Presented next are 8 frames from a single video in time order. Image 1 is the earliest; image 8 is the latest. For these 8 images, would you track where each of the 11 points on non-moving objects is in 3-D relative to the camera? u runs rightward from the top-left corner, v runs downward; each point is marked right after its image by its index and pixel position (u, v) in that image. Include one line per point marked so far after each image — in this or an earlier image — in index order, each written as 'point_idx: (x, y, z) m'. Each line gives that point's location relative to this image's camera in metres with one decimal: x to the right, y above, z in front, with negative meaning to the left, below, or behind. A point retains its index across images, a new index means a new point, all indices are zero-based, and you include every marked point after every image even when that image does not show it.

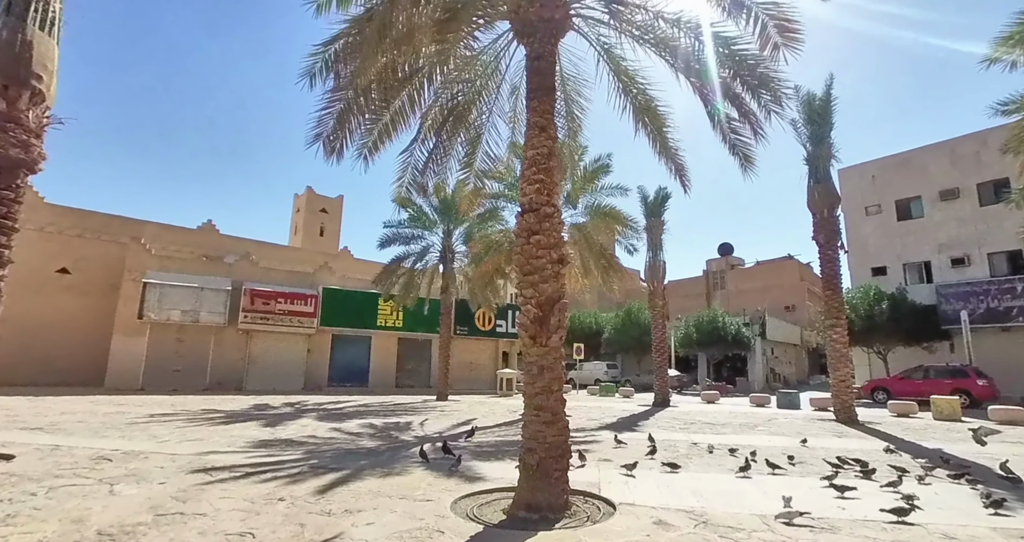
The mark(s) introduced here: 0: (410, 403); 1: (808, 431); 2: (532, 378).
0: (-3.6, -4.7, +18.4) m
1: (+6.9, -3.7, +11.9) m
2: (+0.2, -1.1, +5.1) m
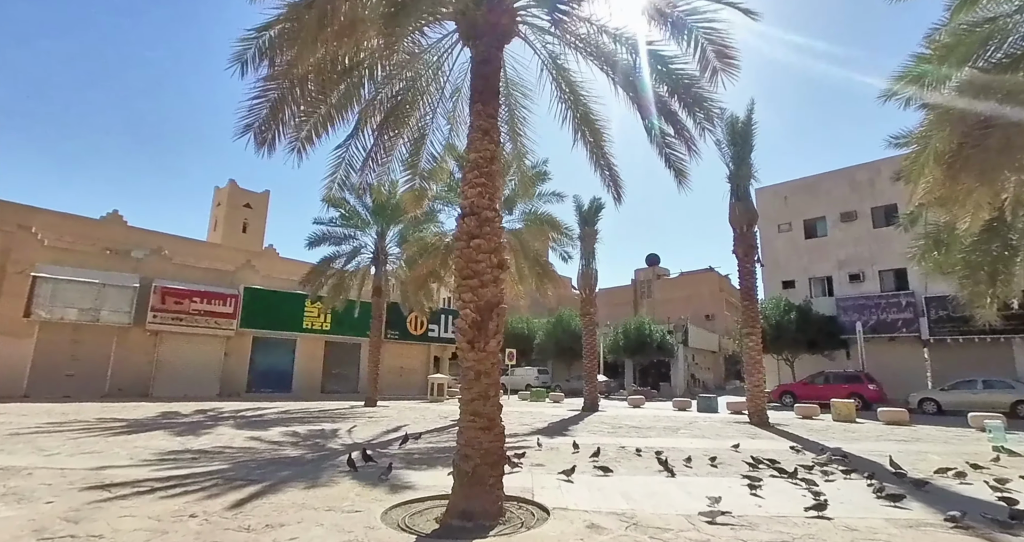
0: (-6.0, -4.7, +17.7) m
1: (+5.2, -4.0, +12.6) m
2: (-0.4, -1.1, +5.1) m
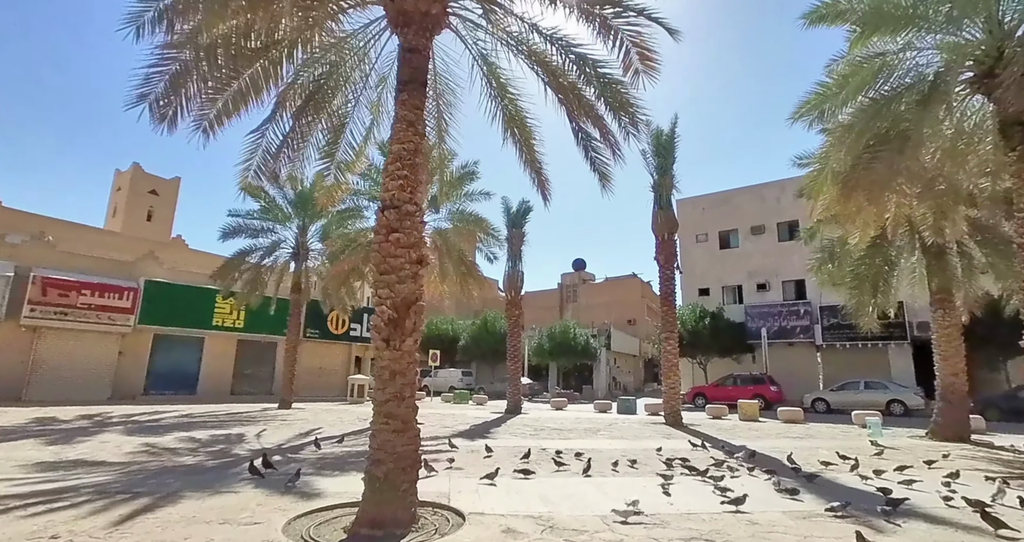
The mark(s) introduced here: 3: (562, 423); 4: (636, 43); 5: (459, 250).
0: (-8.5, -4.6, +16.5) m
1: (+3.3, -4.1, +13.1) m
2: (-1.2, -1.1, +4.8) m
3: (+1.5, -4.7, +15.9) m
4: (+1.3, +2.4, +5.4) m
5: (-1.7, +0.6, +16.1) m
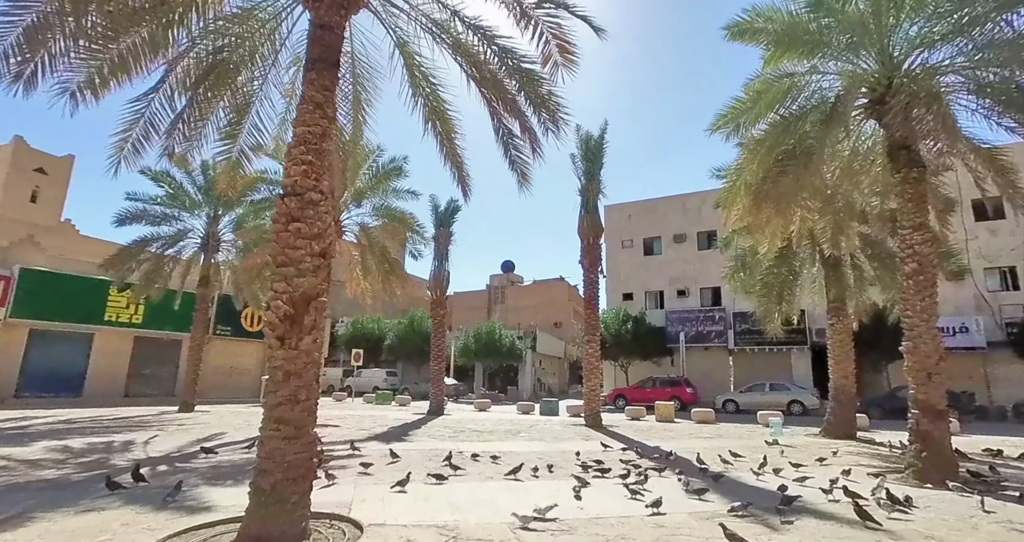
0: (-10.9, -4.3, +15.1) m
1: (+1.3, -4.2, +13.2) m
2: (-2.0, -1.0, +4.4) m
3: (-0.8, -4.7, +15.7) m
4: (+0.5, +2.4, +5.4) m
5: (-3.9, +0.7, +15.5) m
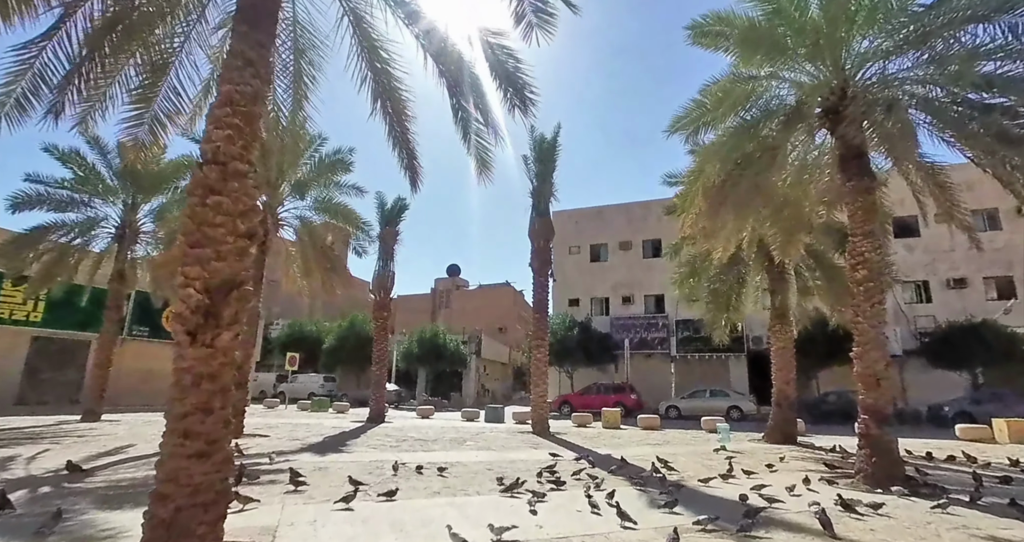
0: (-12.3, -4.0, +13.2) m
1: (0.0, -4.2, +12.6) m
2: (-2.3, -0.8, +3.6) m
3: (-2.4, -4.7, +15.0) m
4: (+0.2, +2.4, +4.9) m
5: (-5.3, +0.8, +14.5) m
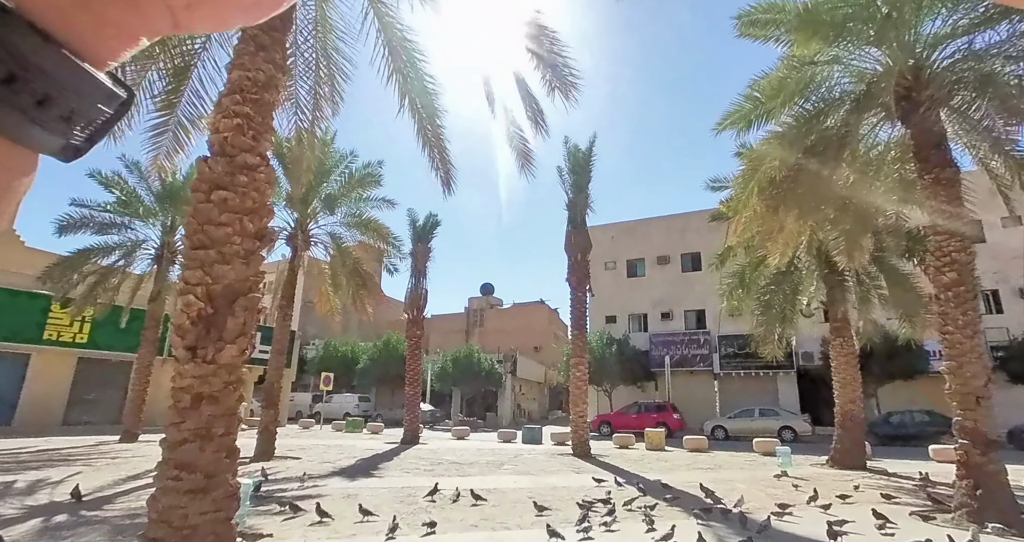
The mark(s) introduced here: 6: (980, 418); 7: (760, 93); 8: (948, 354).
0: (-11.4, -4.6, +13.2) m
1: (+0.9, -4.5, +11.9) m
2: (-2.0, -0.9, +3.1) m
3: (-1.4, -5.1, +14.3) m
4: (+0.5, +2.4, +4.3) m
5: (-4.3, +0.3, +14.2) m
6: (+6.1, -1.9, +6.8) m
7: (+4.1, +3.0, +8.6) m
8: (+6.1, -1.2, +7.2) m
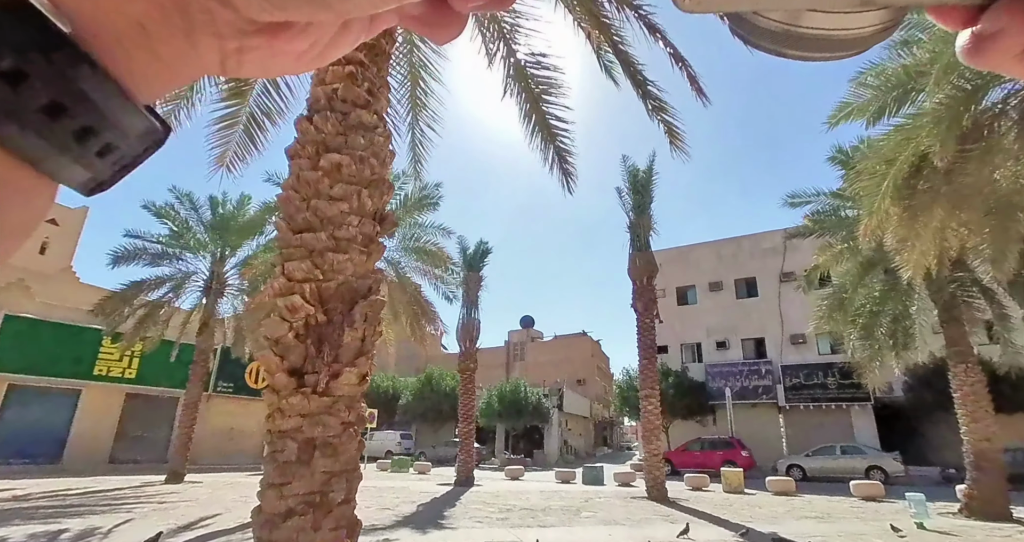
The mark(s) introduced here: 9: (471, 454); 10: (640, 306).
0: (-9.6, -5.3, +12.5) m
1: (+2.5, -5.0, +10.4) m
2: (-0.9, -0.8, +2.1) m
3: (+0.4, -5.8, +12.9) m
4: (+1.6, +2.4, +3.4) m
5: (-2.6, -0.4, +13.4) m
6: (+7.4, -1.9, +5.2) m
7: (+5.4, +2.8, +7.4) m
8: (+7.4, -1.2, +5.7) m
9: (-1.4, -6.2, +17.4) m
10: (+3.9, -1.0, +16.0) m
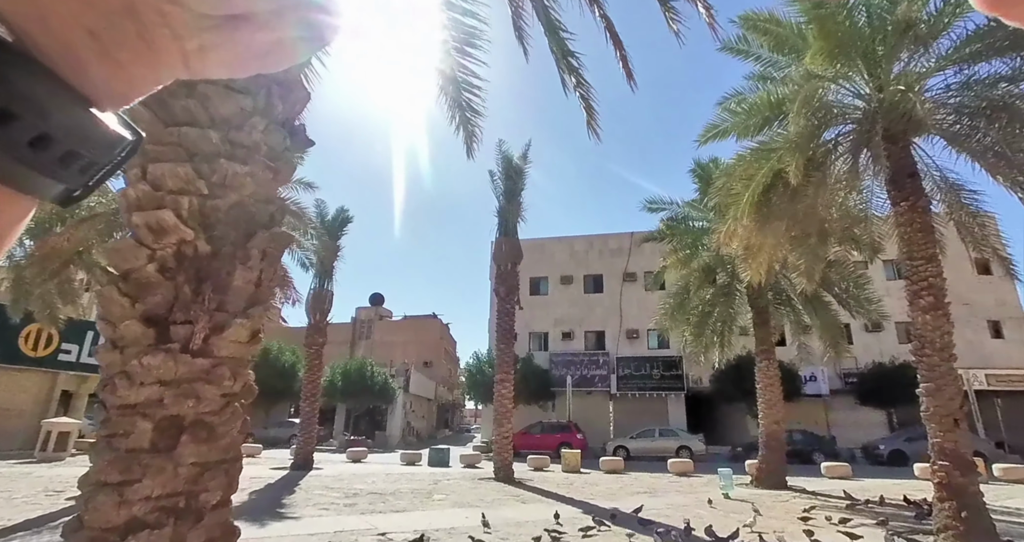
0: (-12.7, -3.8, +9.1) m
1: (-0.5, -4.6, +10.5) m
2: (-1.1, -0.5, +1.5) m
3: (-3.2, -5.1, +12.3) m
4: (+1.3, +2.5, +3.3) m
5: (-5.8, +0.5, +11.8) m
6: (+5.9, -2.2, +6.8) m
7: (+3.8, +2.7, +8.3) m
8: (+5.8, -1.5, +7.2) m
9: (-6.2, -5.2, +16.1) m
10: (-0.3, -0.6, +16.1) m
